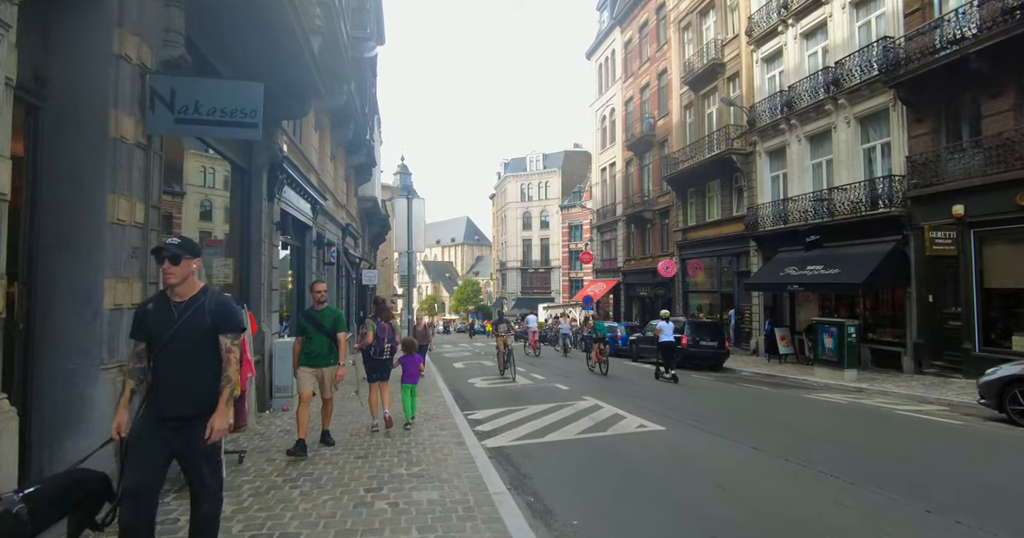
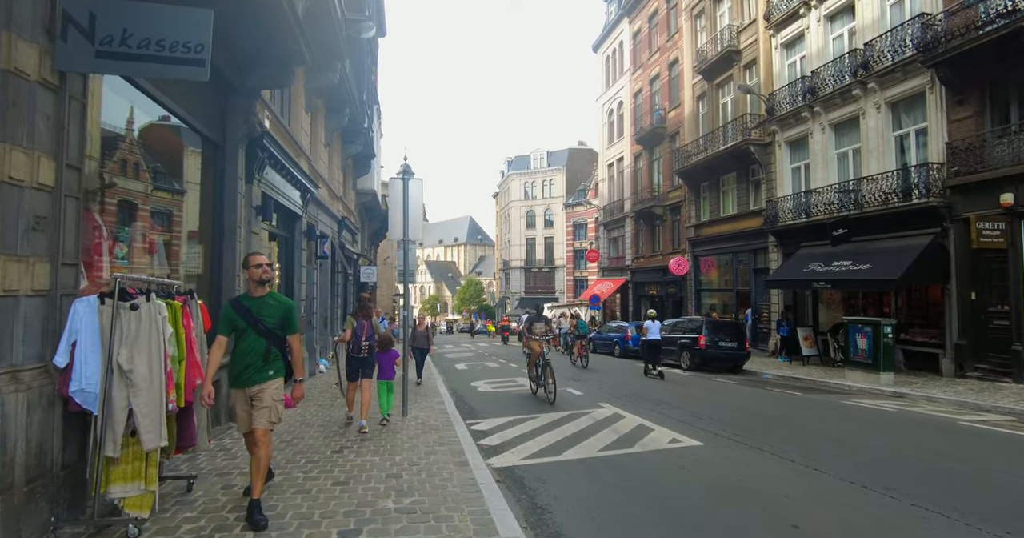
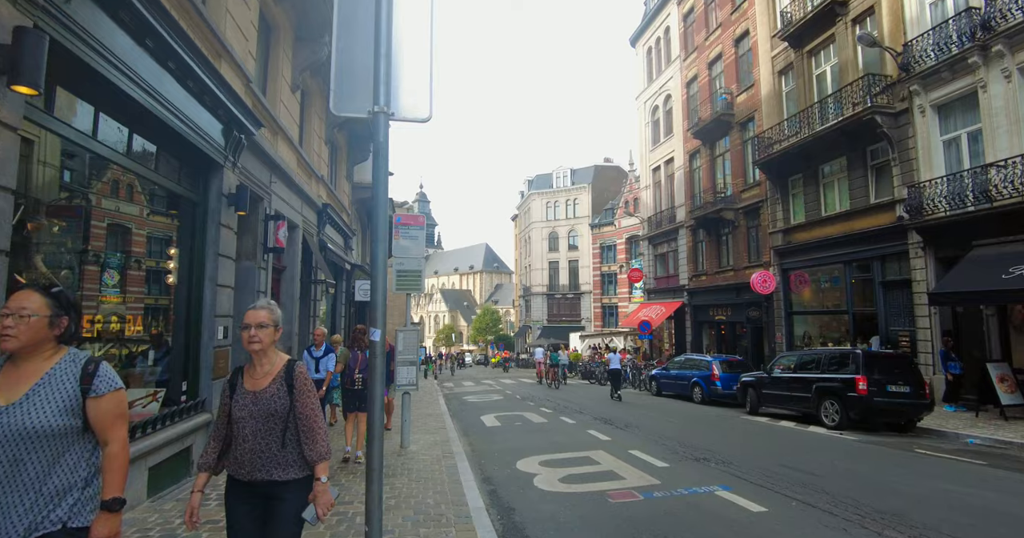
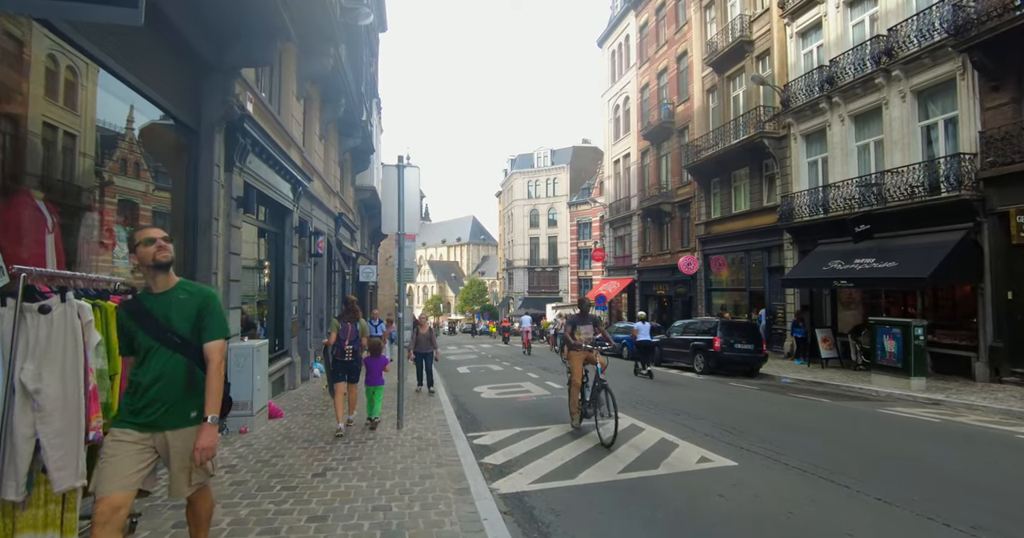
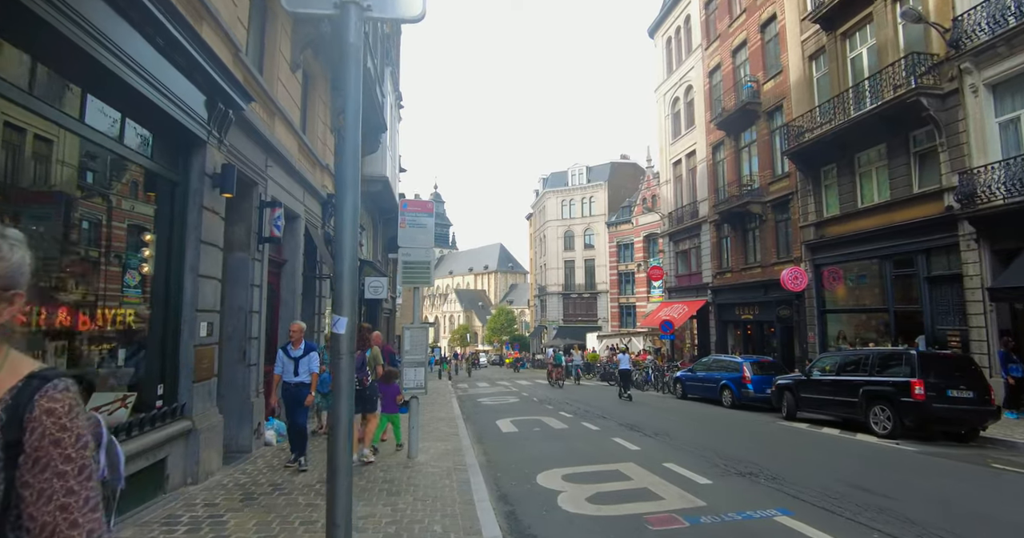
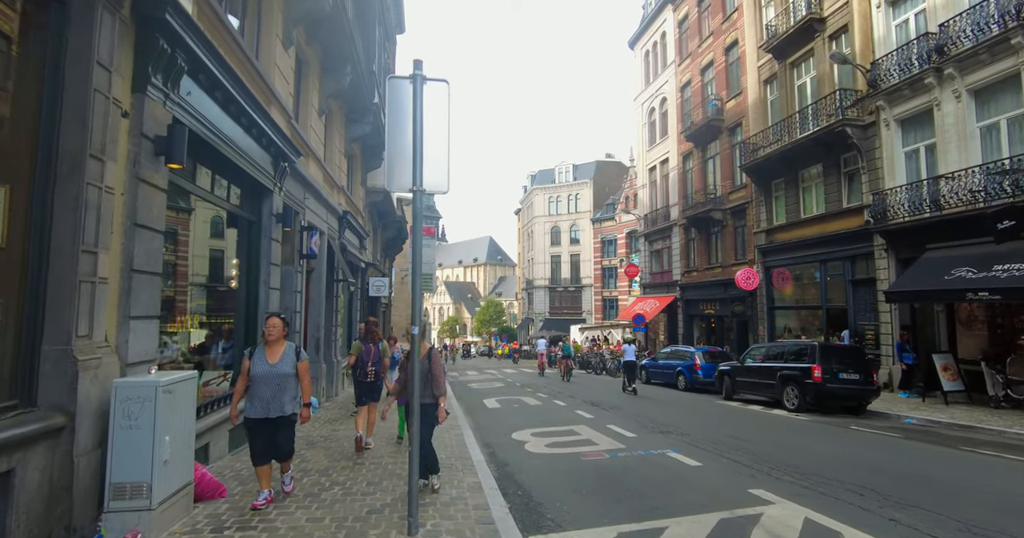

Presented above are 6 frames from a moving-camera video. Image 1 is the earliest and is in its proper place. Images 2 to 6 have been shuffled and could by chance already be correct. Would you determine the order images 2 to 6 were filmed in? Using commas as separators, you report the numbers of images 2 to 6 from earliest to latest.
2, 4, 6, 3, 5
